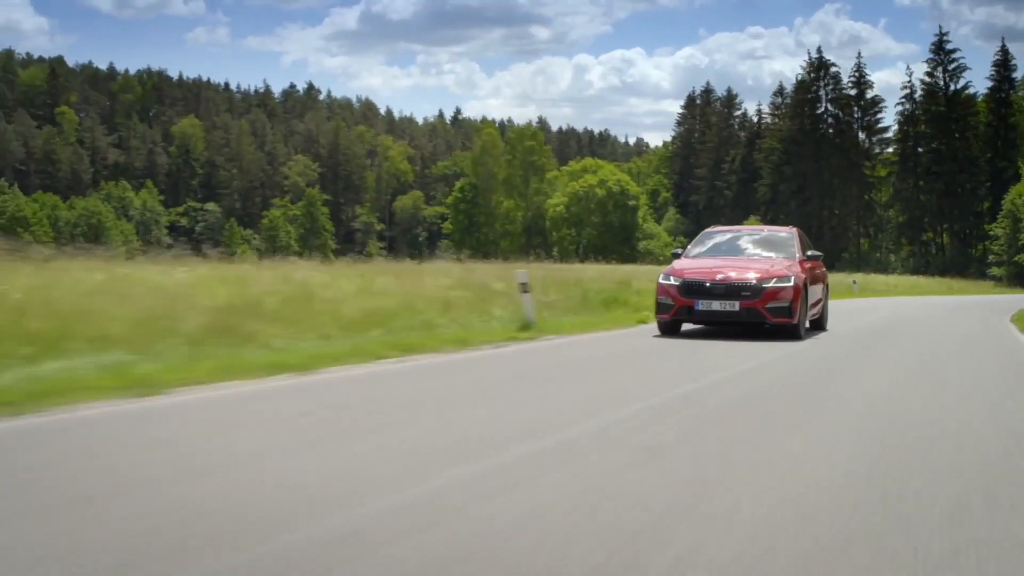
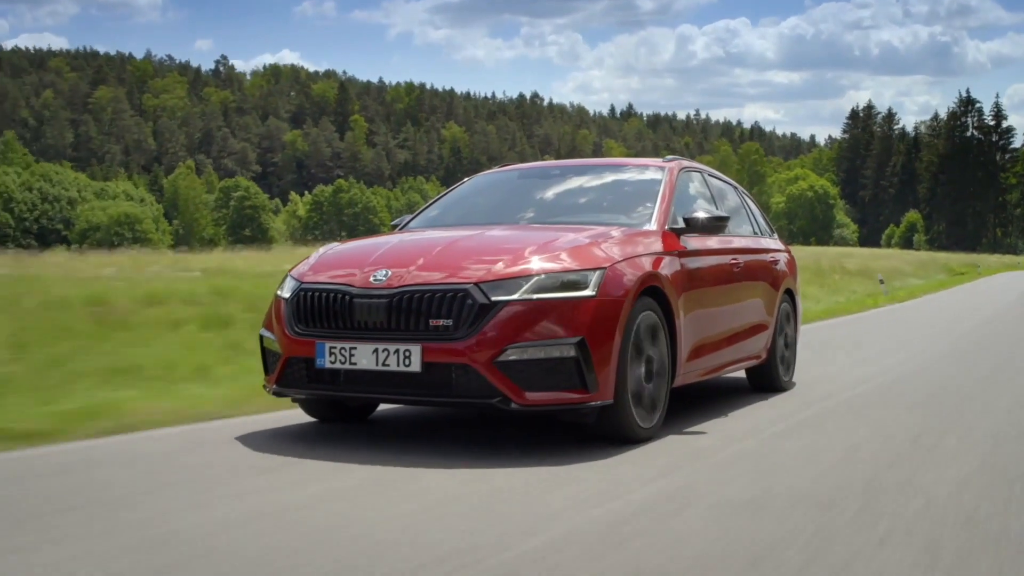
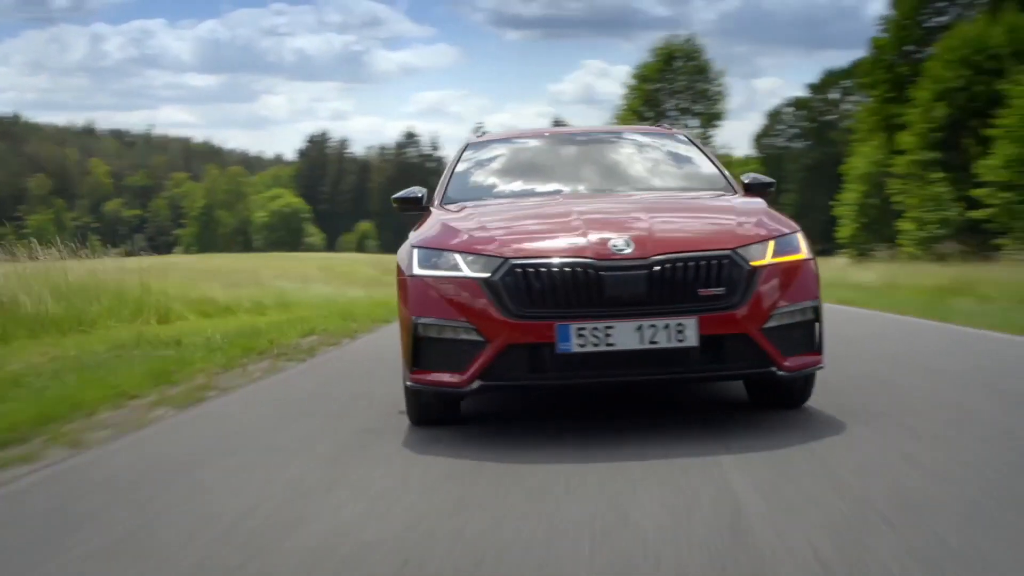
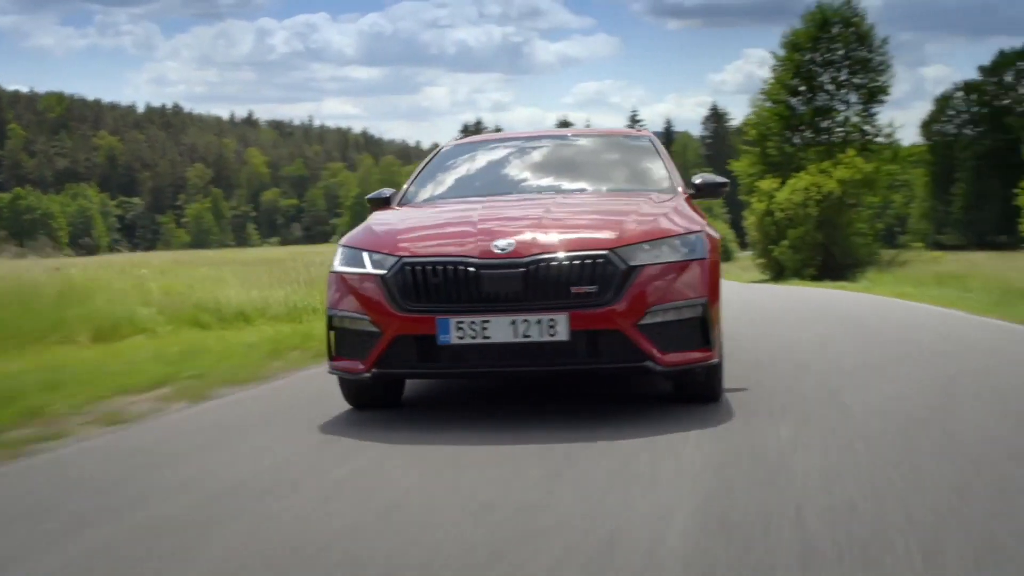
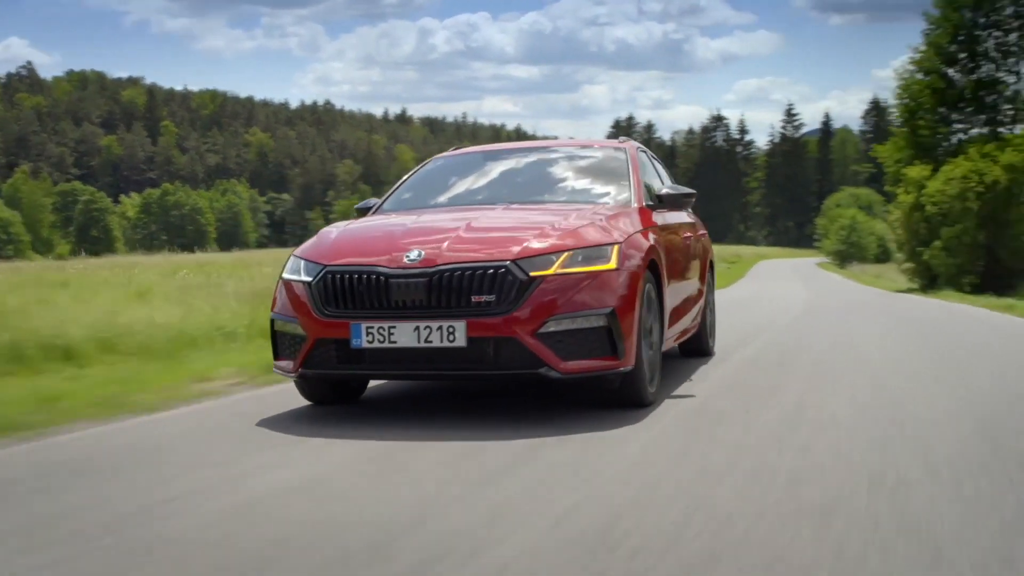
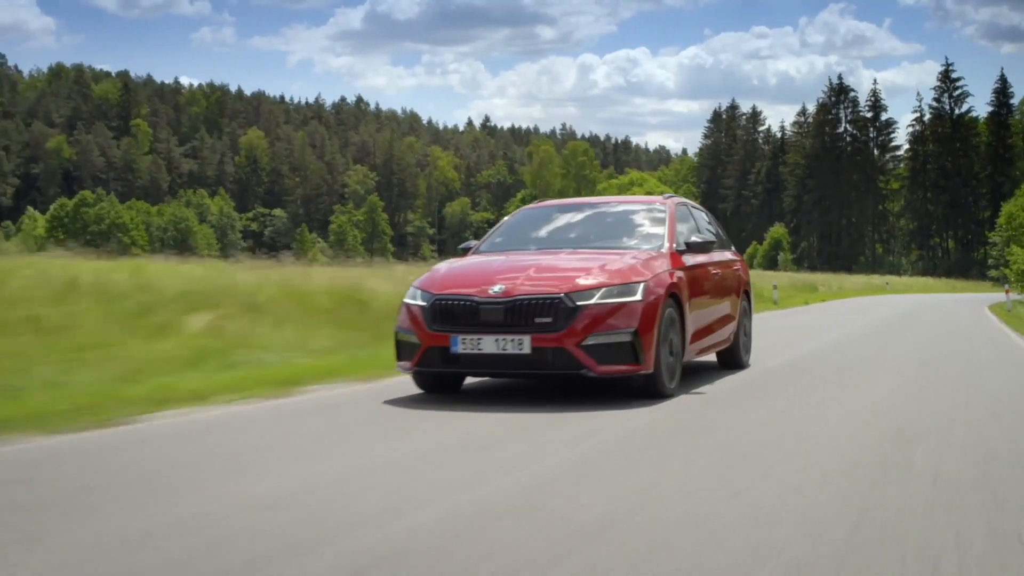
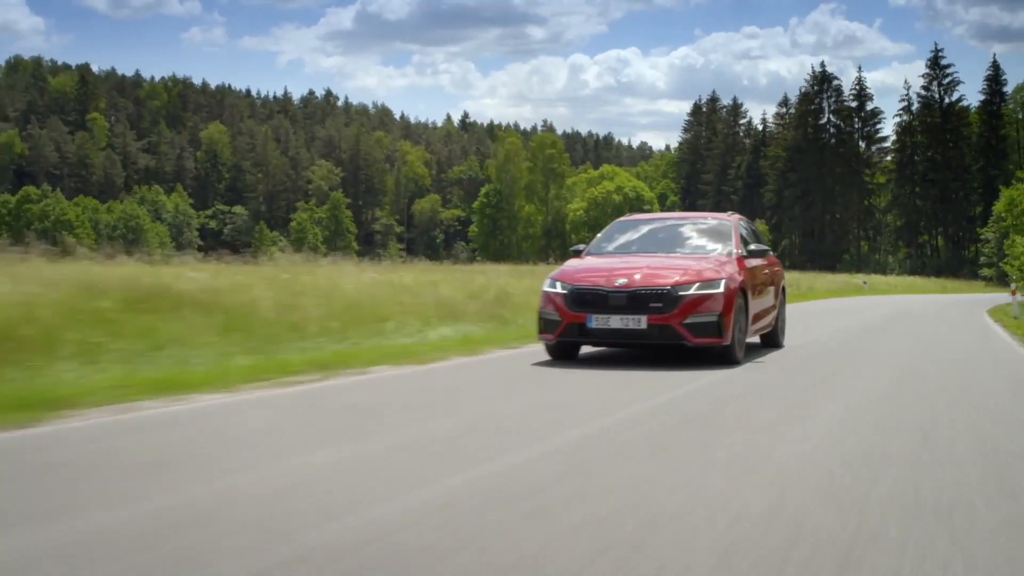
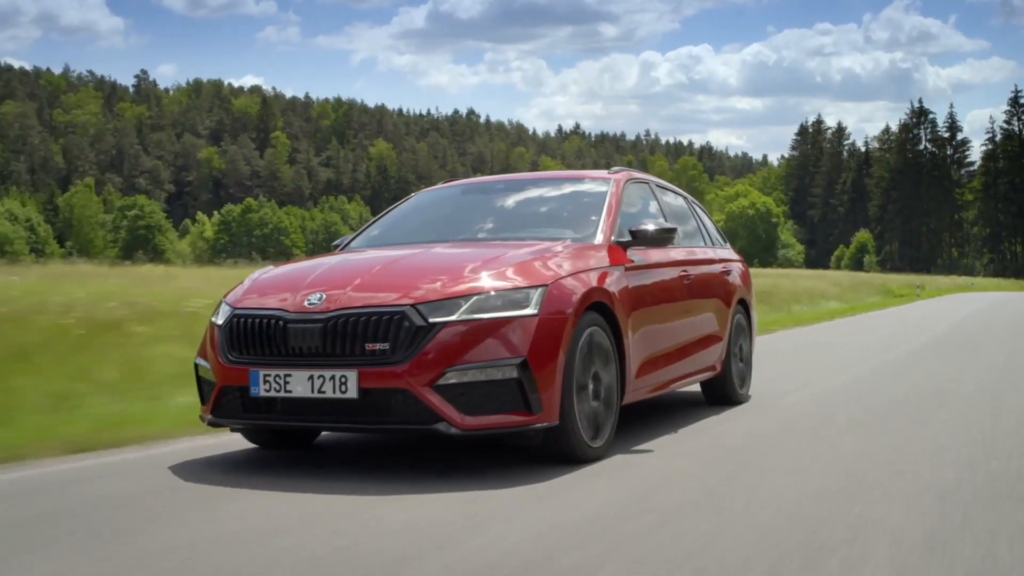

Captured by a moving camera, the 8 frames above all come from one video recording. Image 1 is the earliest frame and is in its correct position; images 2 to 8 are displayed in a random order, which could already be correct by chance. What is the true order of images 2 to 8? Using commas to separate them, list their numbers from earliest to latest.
7, 6, 8, 2, 5, 4, 3
